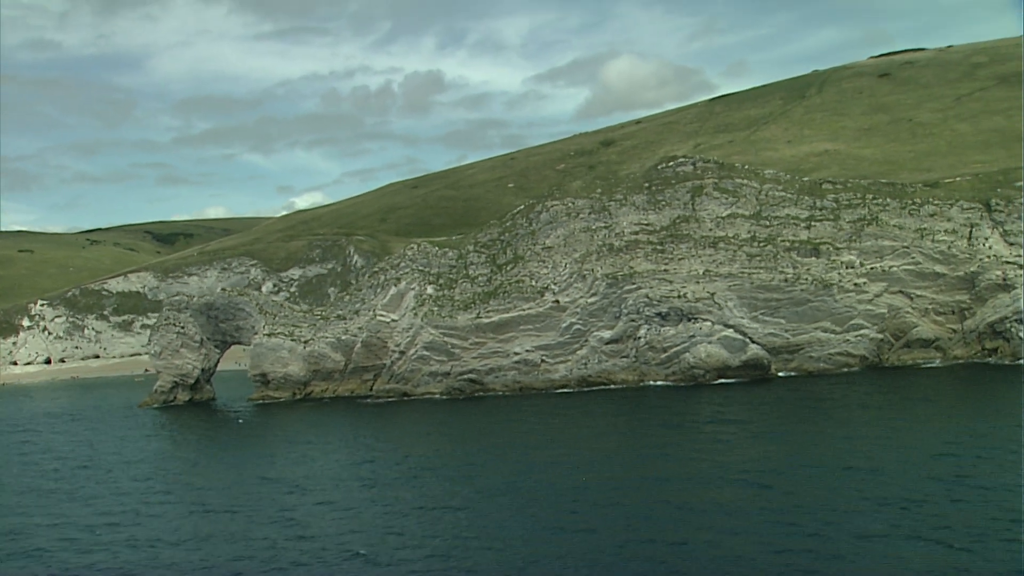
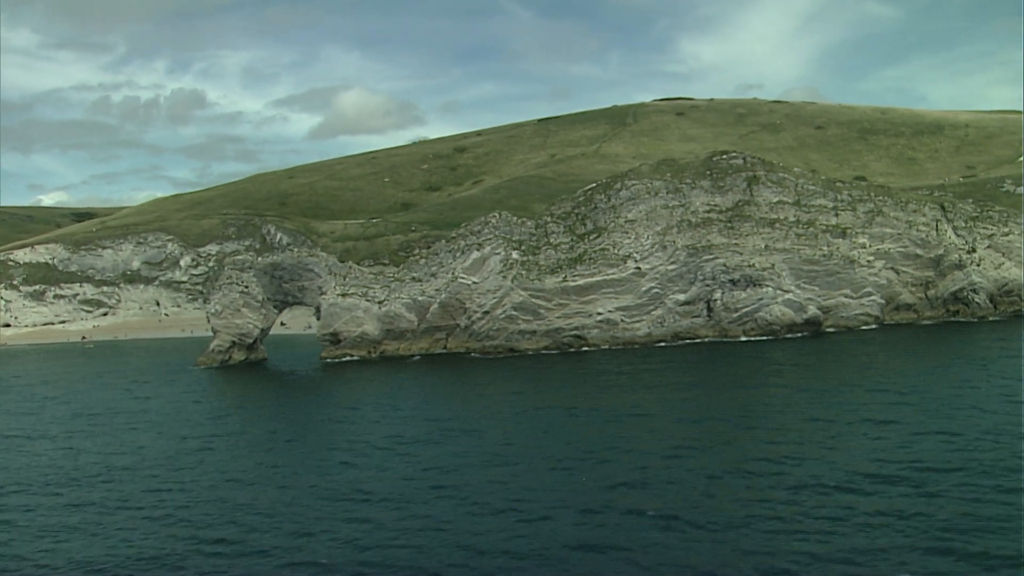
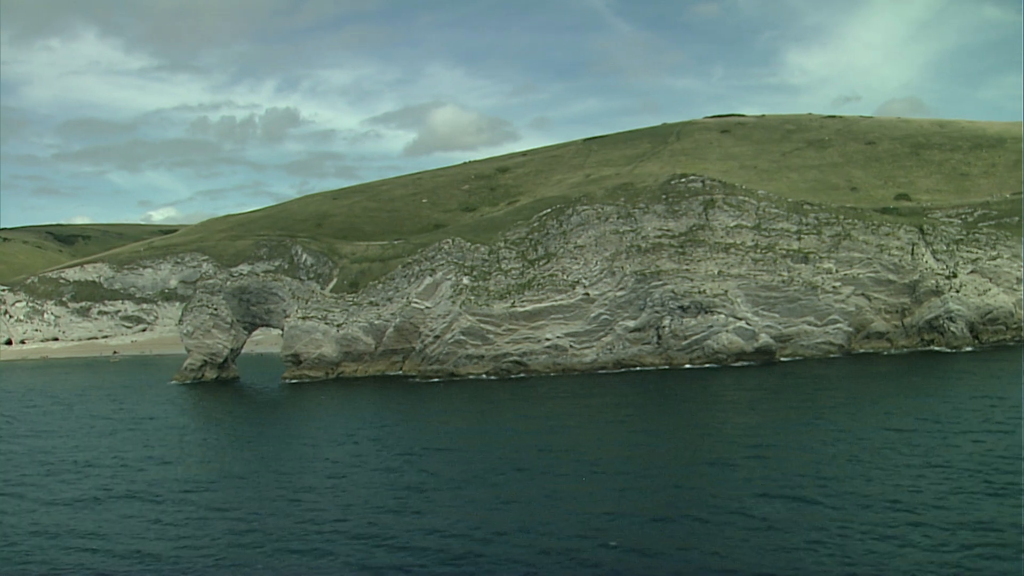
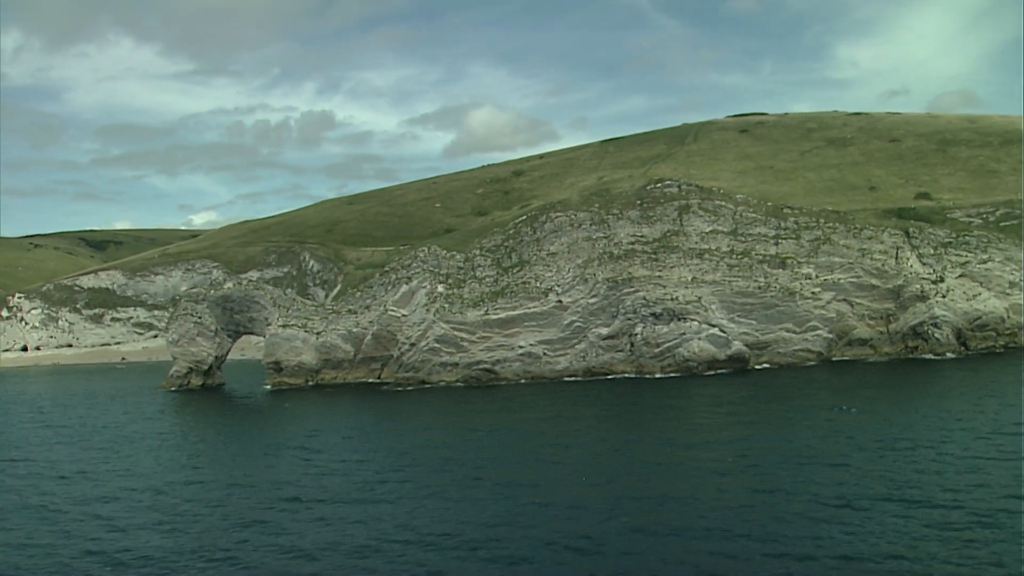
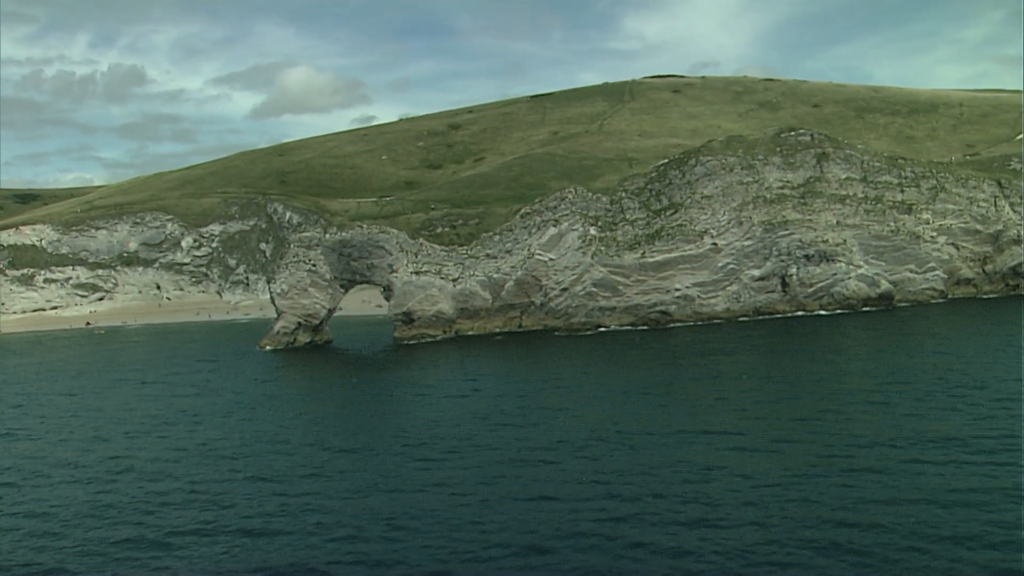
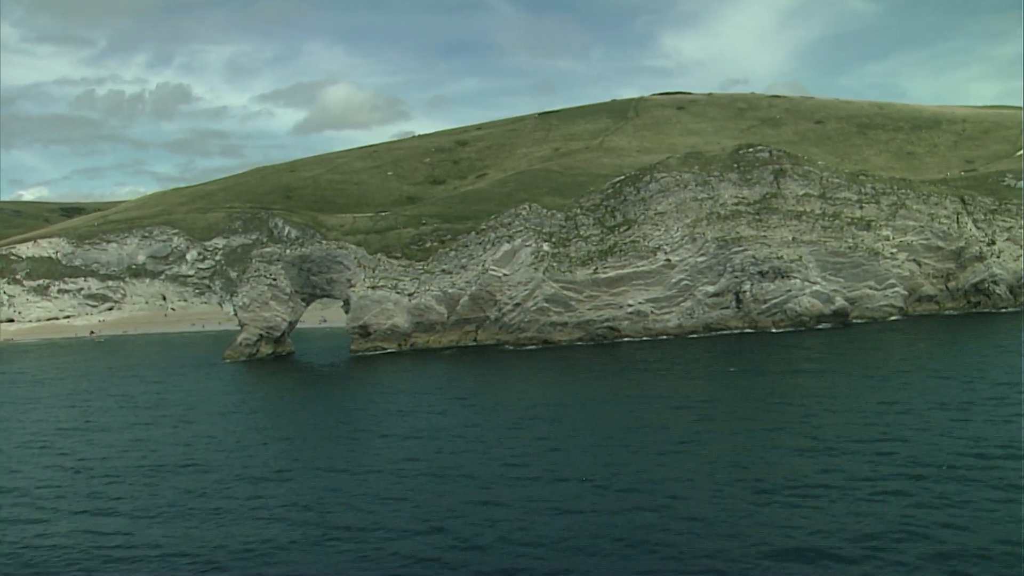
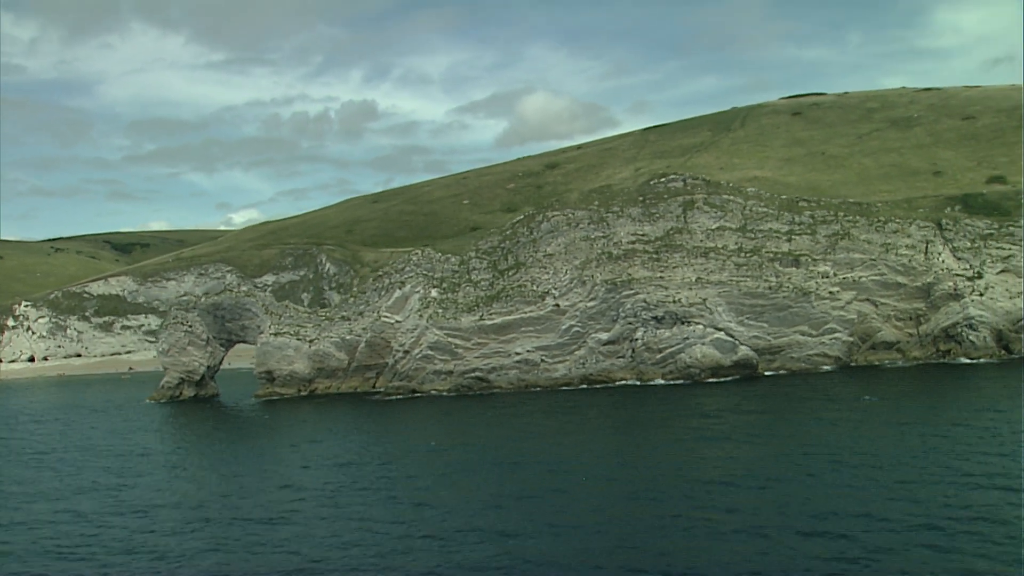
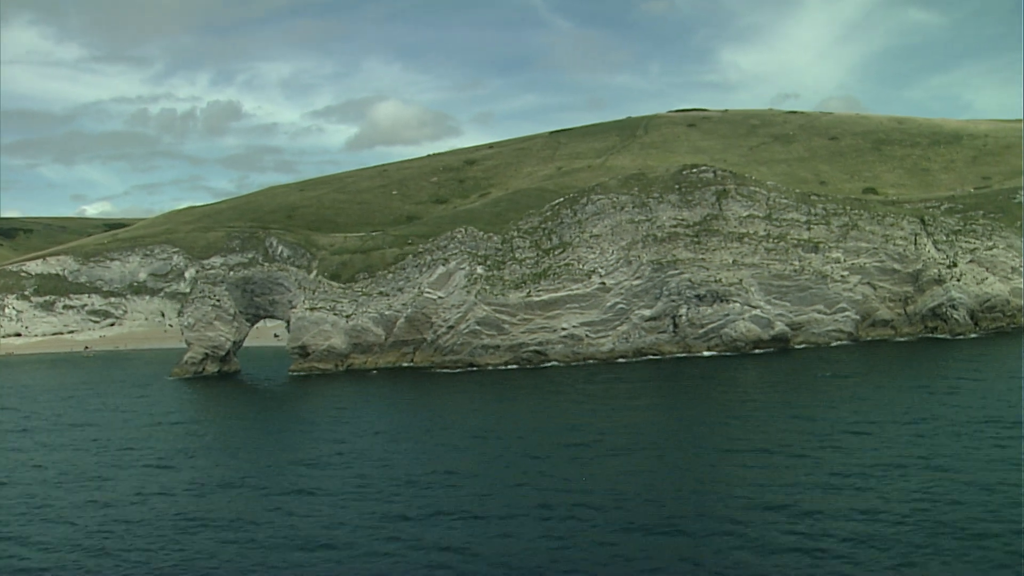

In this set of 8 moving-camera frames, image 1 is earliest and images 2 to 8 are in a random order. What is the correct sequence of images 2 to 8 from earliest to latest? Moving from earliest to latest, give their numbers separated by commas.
7, 4, 3, 8, 2, 6, 5
